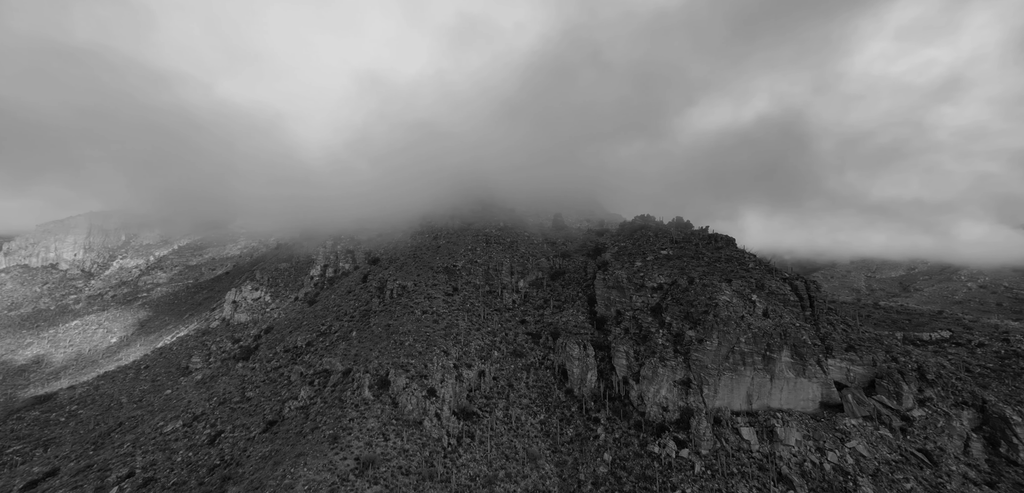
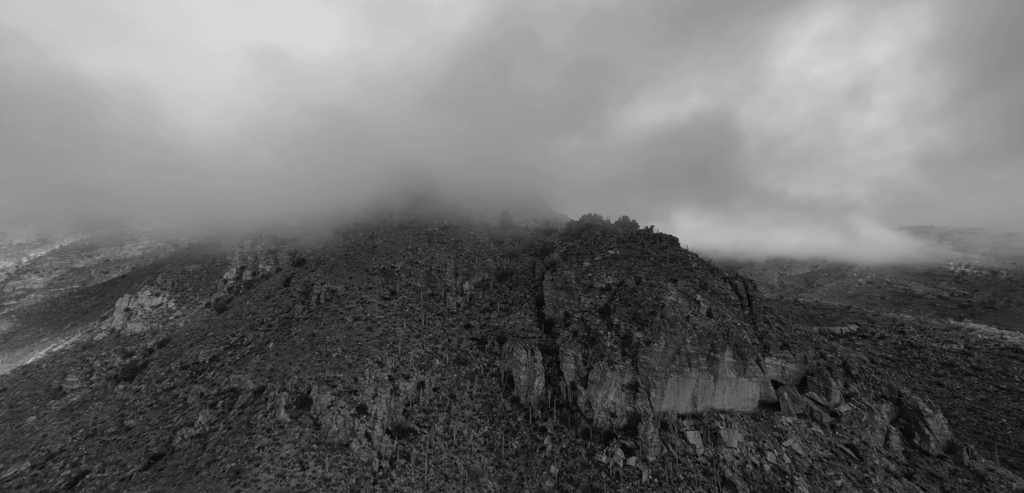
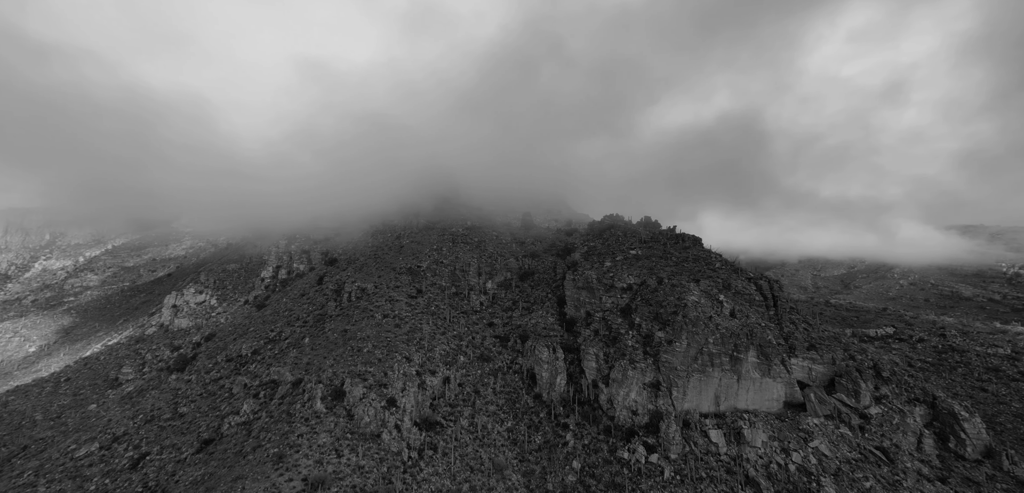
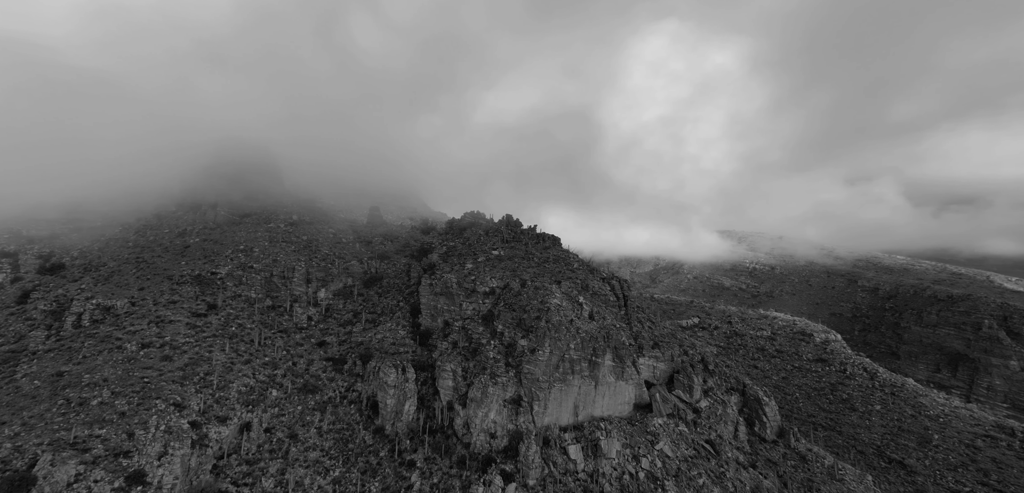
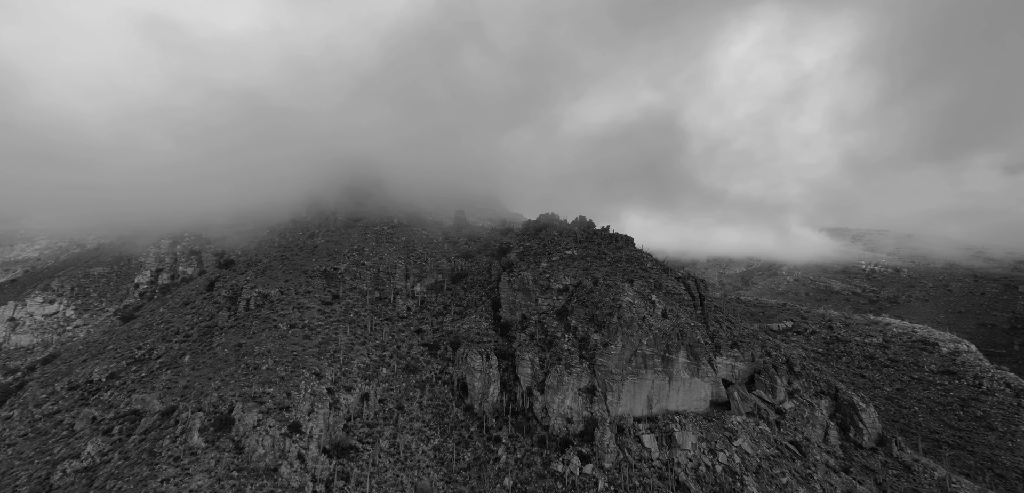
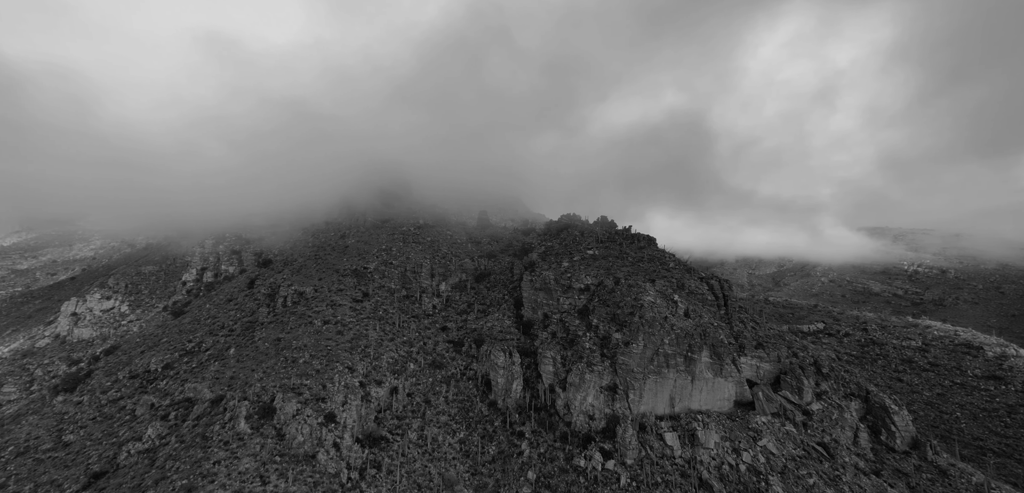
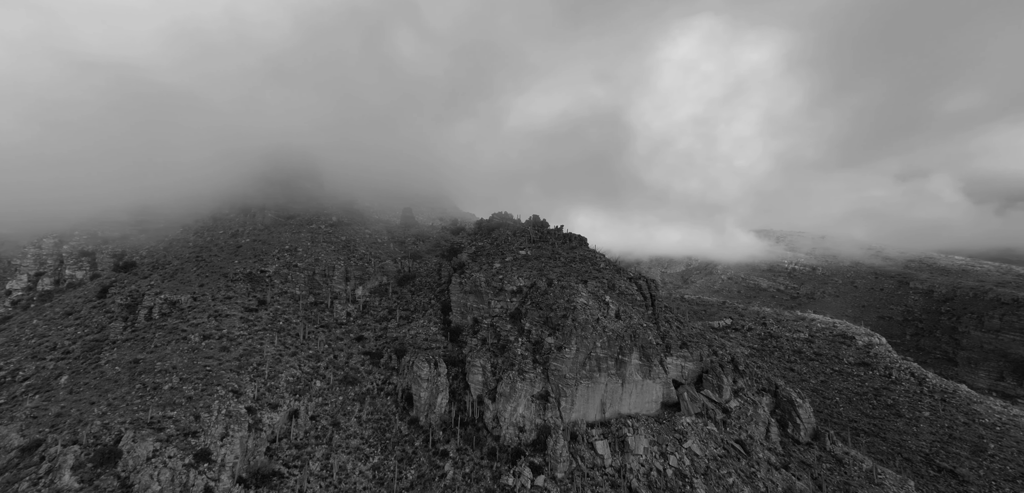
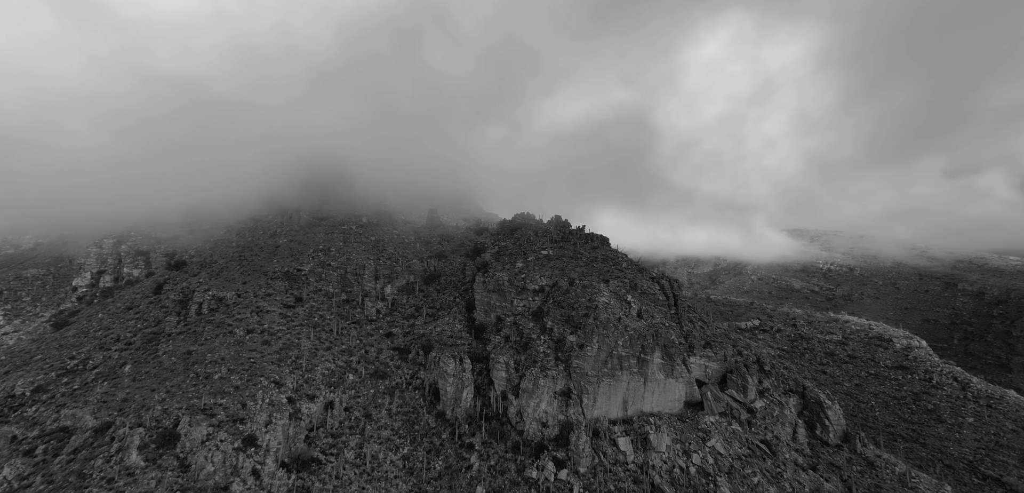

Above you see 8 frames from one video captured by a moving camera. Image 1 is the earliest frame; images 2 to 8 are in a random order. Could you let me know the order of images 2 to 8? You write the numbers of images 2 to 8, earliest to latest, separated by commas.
3, 2, 6, 5, 8, 7, 4
